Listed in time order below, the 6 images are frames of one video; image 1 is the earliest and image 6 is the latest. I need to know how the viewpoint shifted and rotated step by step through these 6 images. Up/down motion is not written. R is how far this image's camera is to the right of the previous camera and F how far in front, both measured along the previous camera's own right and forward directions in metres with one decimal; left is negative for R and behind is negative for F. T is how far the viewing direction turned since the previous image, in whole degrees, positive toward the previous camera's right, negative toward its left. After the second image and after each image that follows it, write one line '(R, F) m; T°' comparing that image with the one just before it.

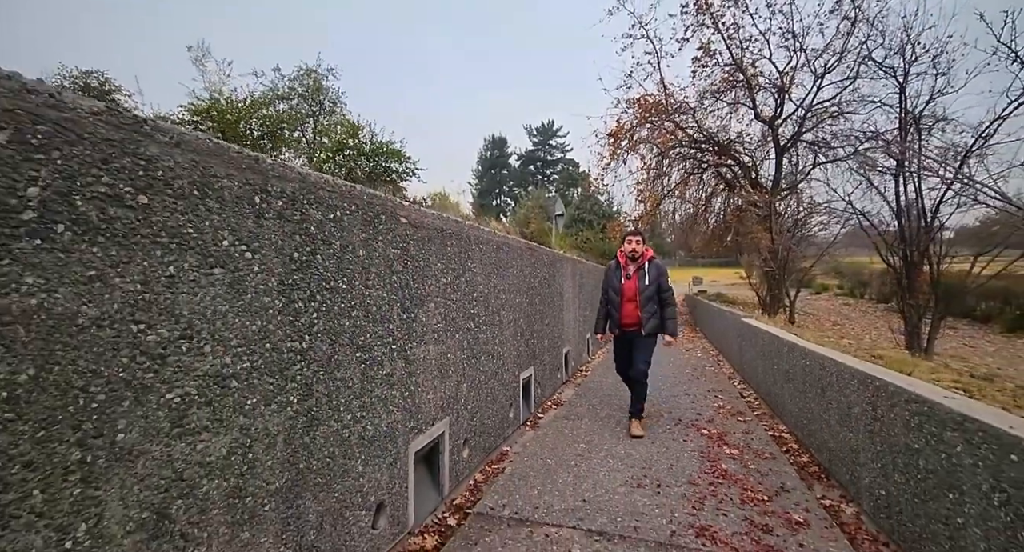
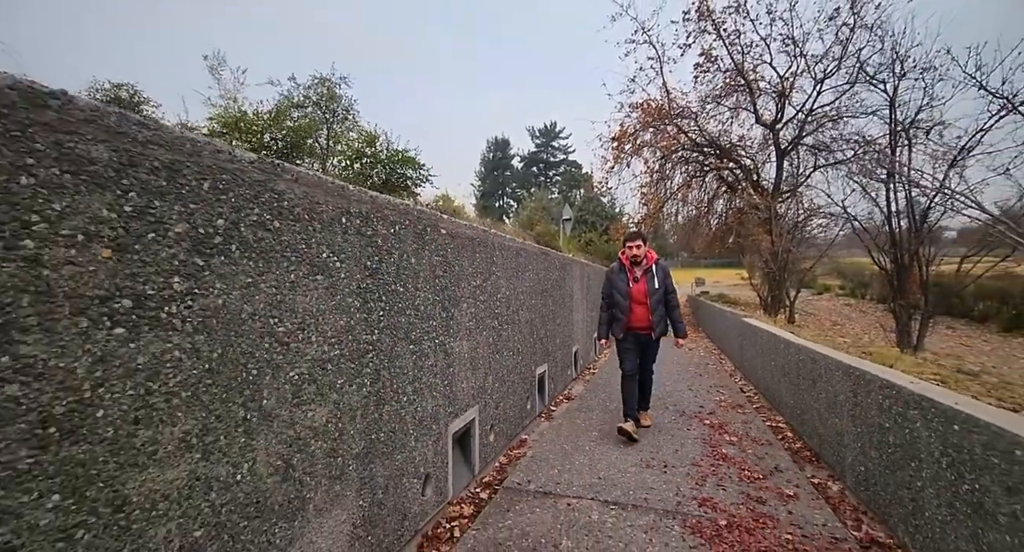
(-0.2, -0.4) m; 0°
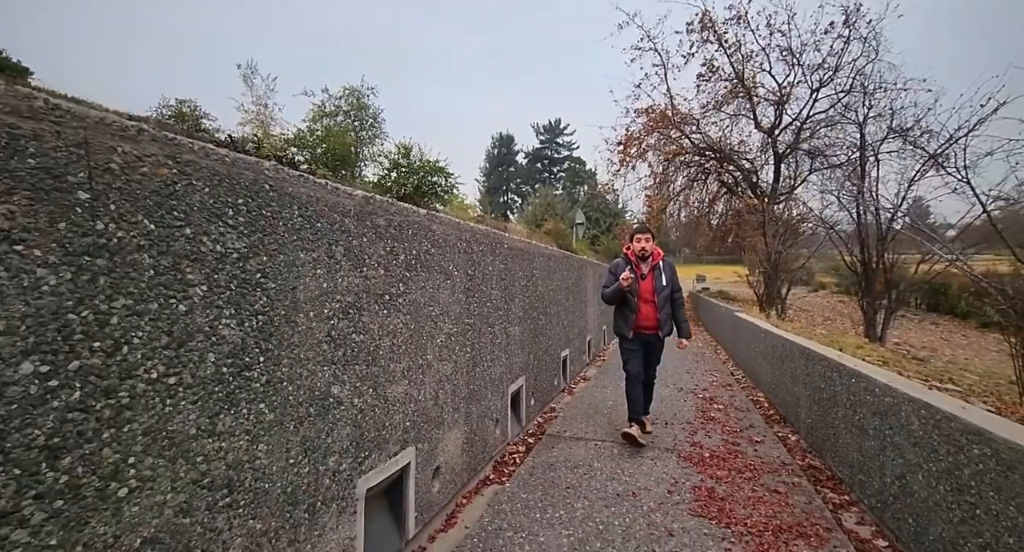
(-0.4, -1.1) m; 0°
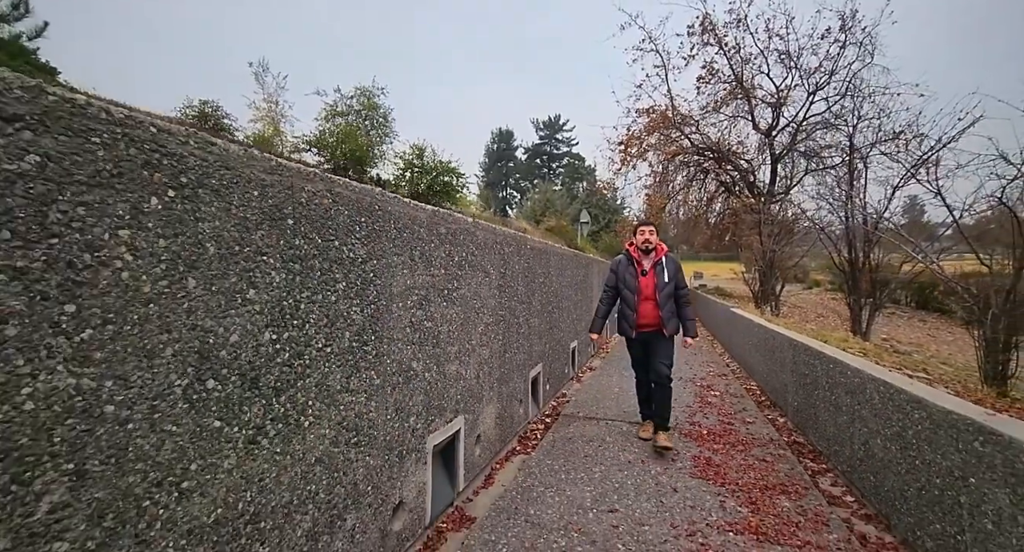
(-0.2, -0.5) m; 0°
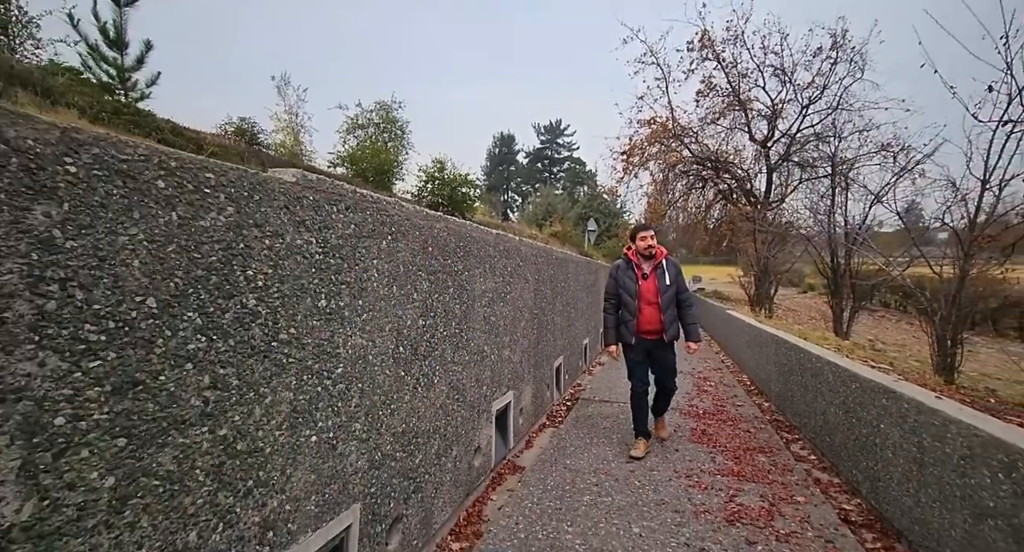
(-0.3, -0.9) m; 0°
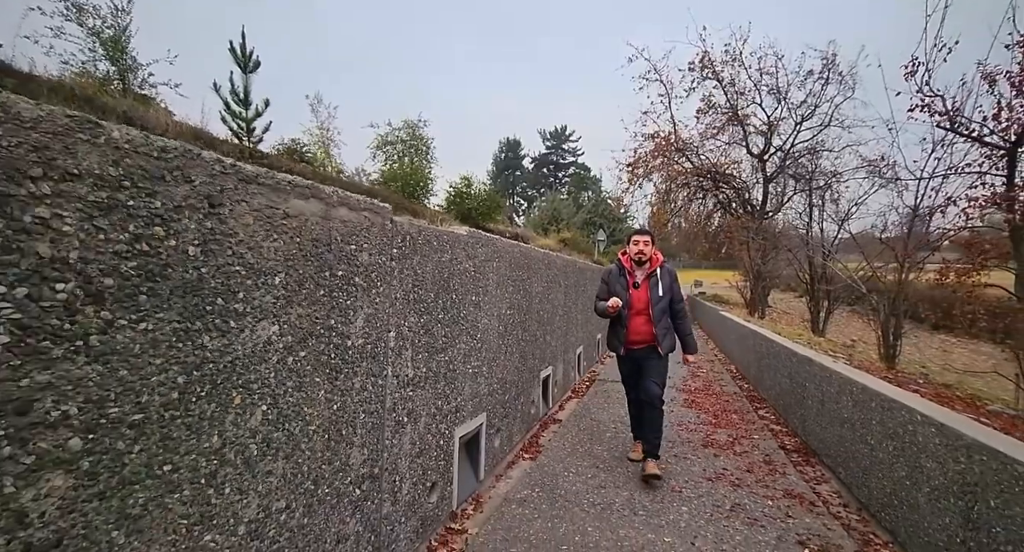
(-0.4, -1.4) m; 0°
